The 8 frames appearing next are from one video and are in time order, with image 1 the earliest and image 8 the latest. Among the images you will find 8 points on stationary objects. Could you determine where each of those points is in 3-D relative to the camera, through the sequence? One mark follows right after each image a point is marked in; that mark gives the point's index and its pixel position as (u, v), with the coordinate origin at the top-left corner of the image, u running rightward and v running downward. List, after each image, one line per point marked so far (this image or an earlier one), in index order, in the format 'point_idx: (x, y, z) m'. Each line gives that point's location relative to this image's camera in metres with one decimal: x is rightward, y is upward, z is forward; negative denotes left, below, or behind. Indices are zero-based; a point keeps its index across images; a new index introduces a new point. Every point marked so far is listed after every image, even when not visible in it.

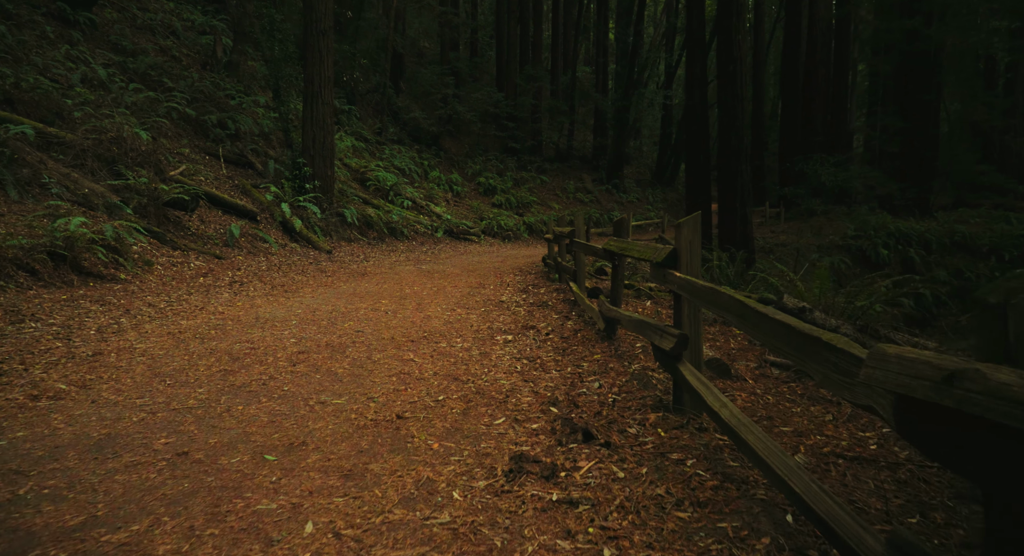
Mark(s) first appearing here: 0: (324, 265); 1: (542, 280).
0: (-4.5, +0.3, +15.5) m
1: (+0.6, 0.0, +12.6) m
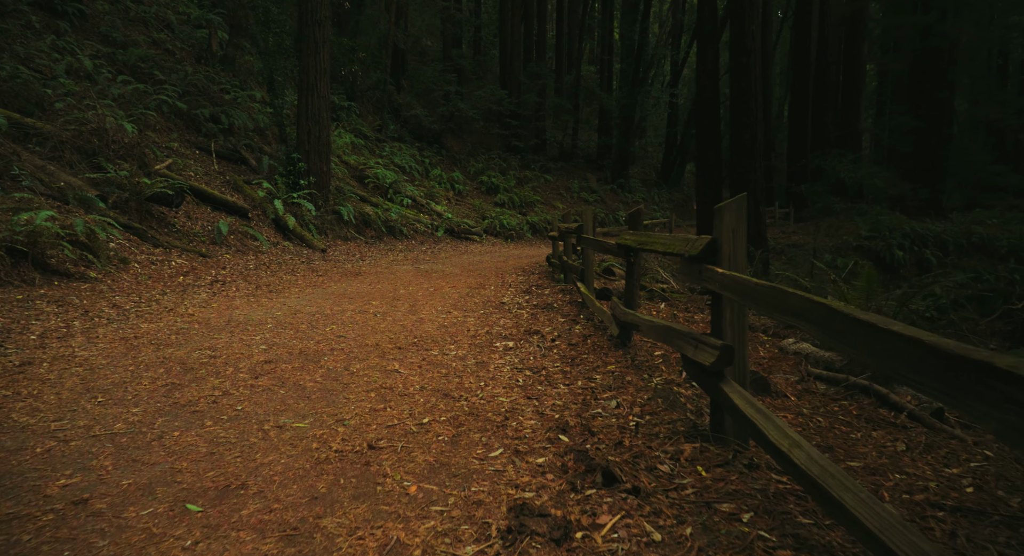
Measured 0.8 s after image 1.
0: (-4.5, +0.3, +14.8) m
1: (+0.6, 0.0, +11.8) m
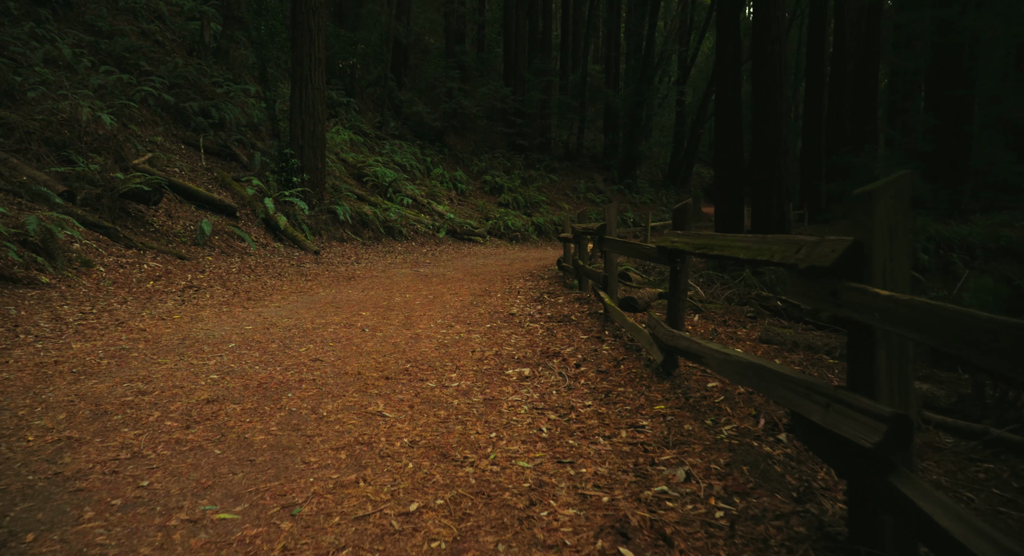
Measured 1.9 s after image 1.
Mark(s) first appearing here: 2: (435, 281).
0: (-4.3, +0.2, +13.6) m
1: (+0.8, -0.1, +10.7) m
2: (-1.4, -0.1, +12.0) m
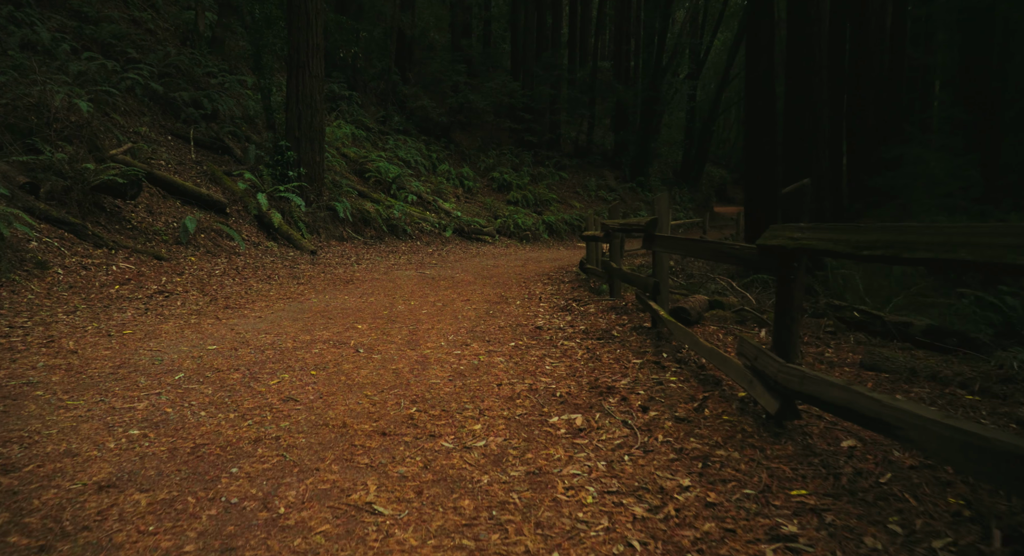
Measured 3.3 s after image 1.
0: (-4.0, +0.2, +12.4) m
1: (+1.1, -0.2, +9.4) m
2: (-1.1, -0.1, +10.7) m
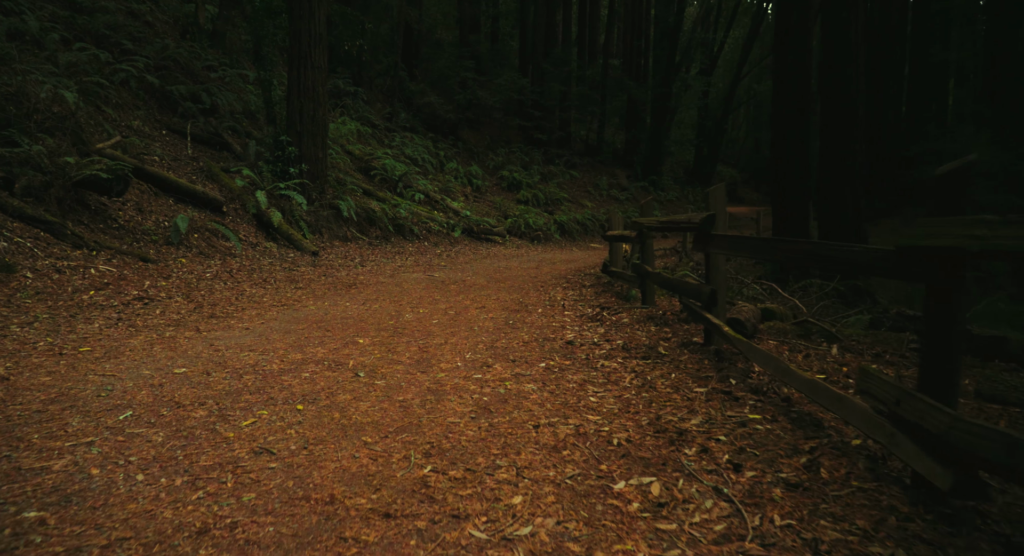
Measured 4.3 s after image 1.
0: (-3.7, +0.1, +11.5) m
1: (+1.3, -0.3, +8.5) m
2: (-0.9, -0.2, +9.8) m
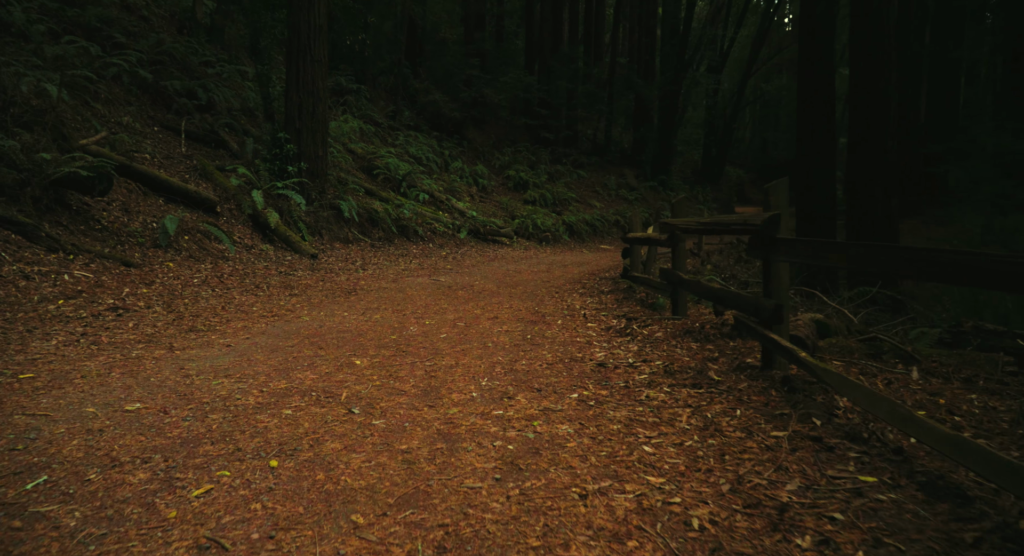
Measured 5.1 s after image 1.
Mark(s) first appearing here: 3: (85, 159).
0: (-3.6, 0.0, +10.7) m
1: (+1.5, -0.3, +7.7) m
2: (-0.7, -0.2, +9.0) m
3: (-6.6, +1.8, +9.9) m
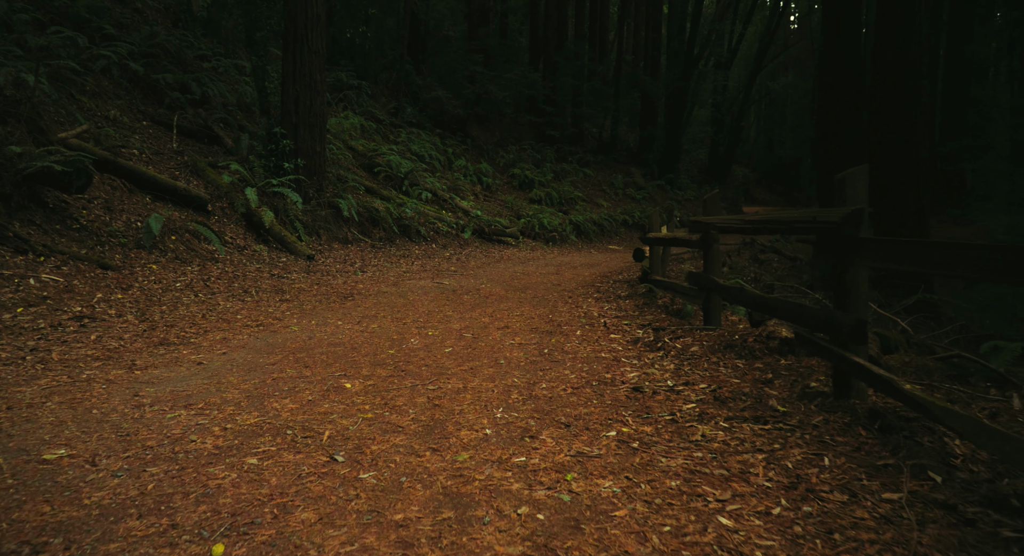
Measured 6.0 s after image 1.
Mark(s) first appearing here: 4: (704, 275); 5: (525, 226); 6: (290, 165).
0: (-3.4, 0.0, +10.0) m
1: (+1.6, -0.4, +6.9) m
2: (-0.6, -0.3, +8.3) m
3: (-6.4, +1.8, +9.2) m
4: (+1.9, 0.0, +6.2) m
5: (+0.4, +1.4, +18.2) m
6: (-4.6, +2.4, +13.5) m
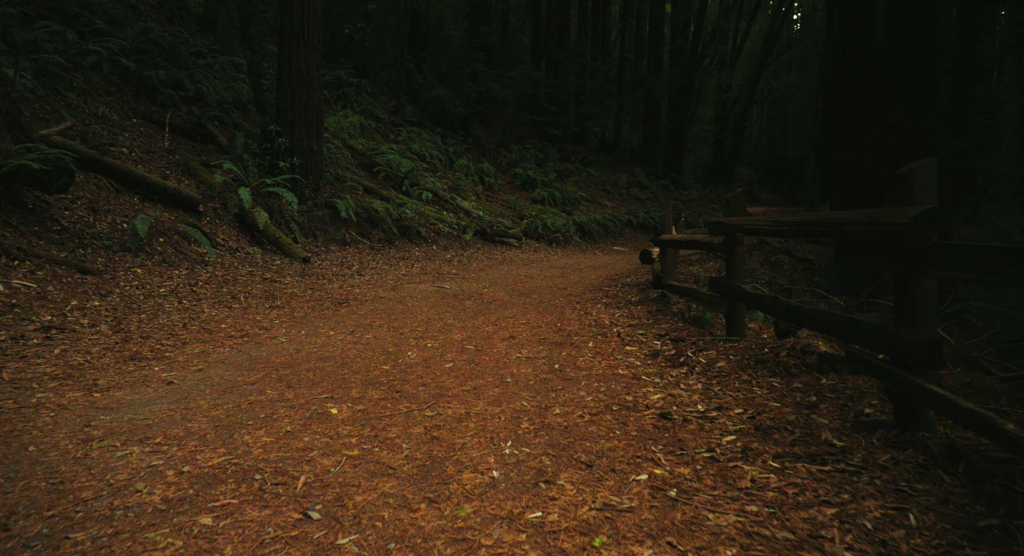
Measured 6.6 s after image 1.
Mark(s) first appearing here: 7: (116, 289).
0: (-3.3, -0.1, +9.5) m
1: (+1.7, -0.4, +6.4) m
2: (-0.5, -0.4, +7.8) m
3: (-6.4, +1.7, +8.7) m
4: (+1.9, 0.0, +5.7) m
5: (+0.5, +1.4, +17.7) m
6: (-4.5, +2.3, +13.0) m
7: (-4.5, -0.1, +7.5) m
